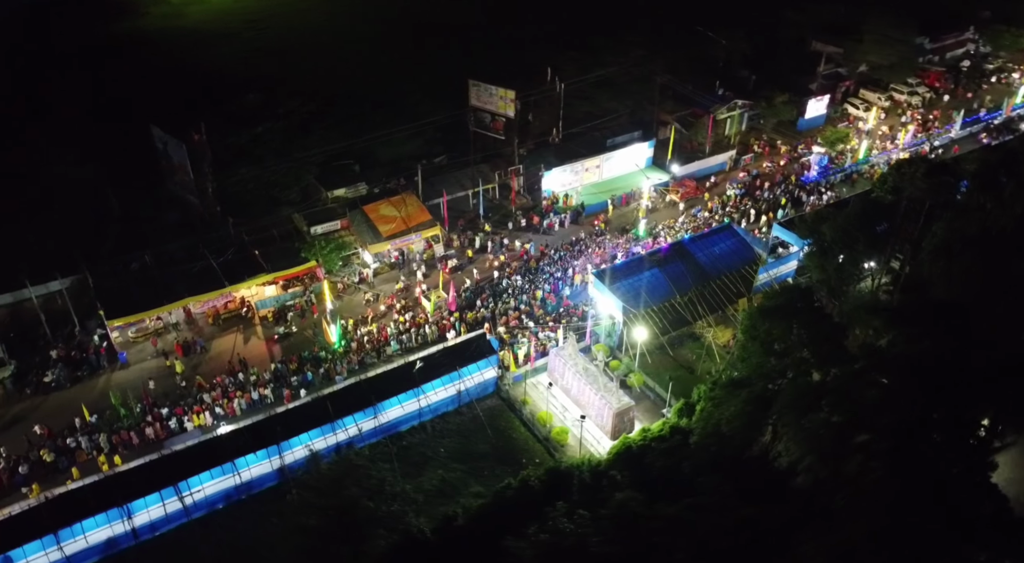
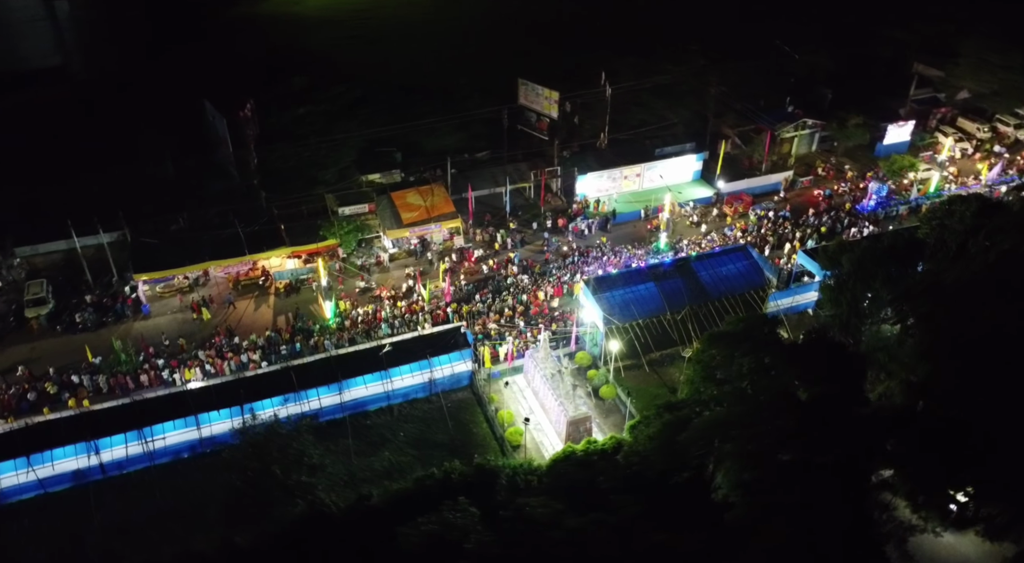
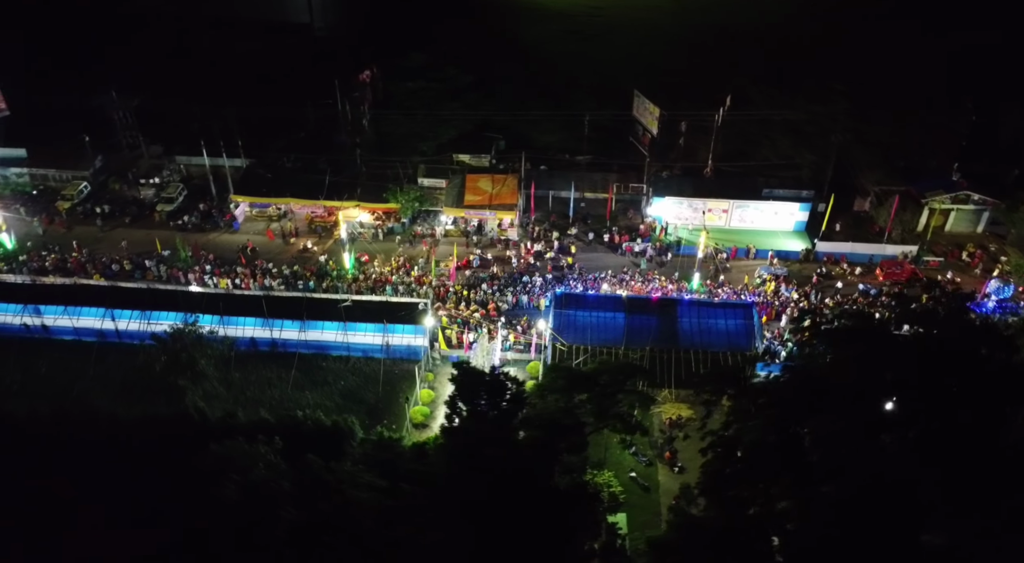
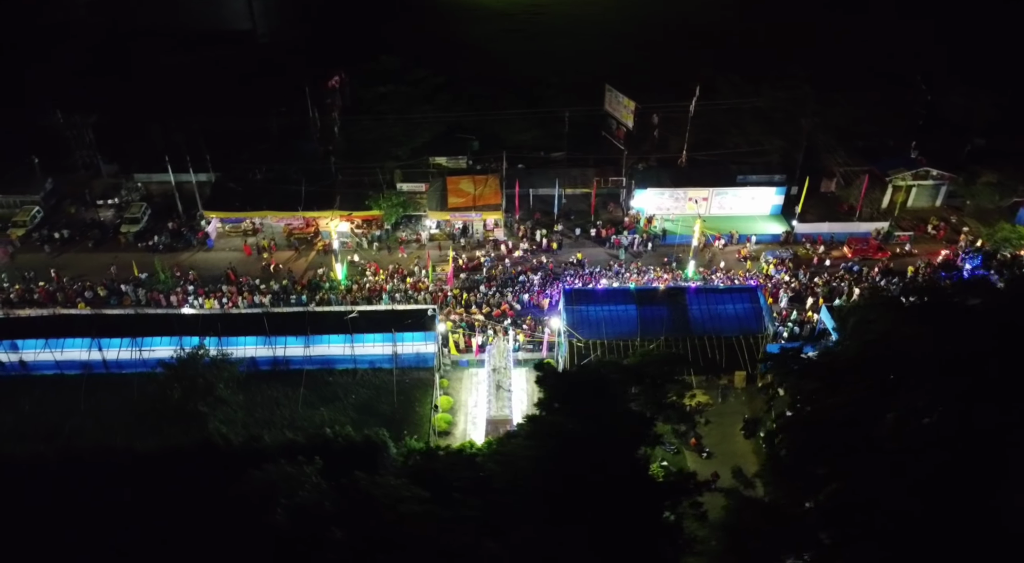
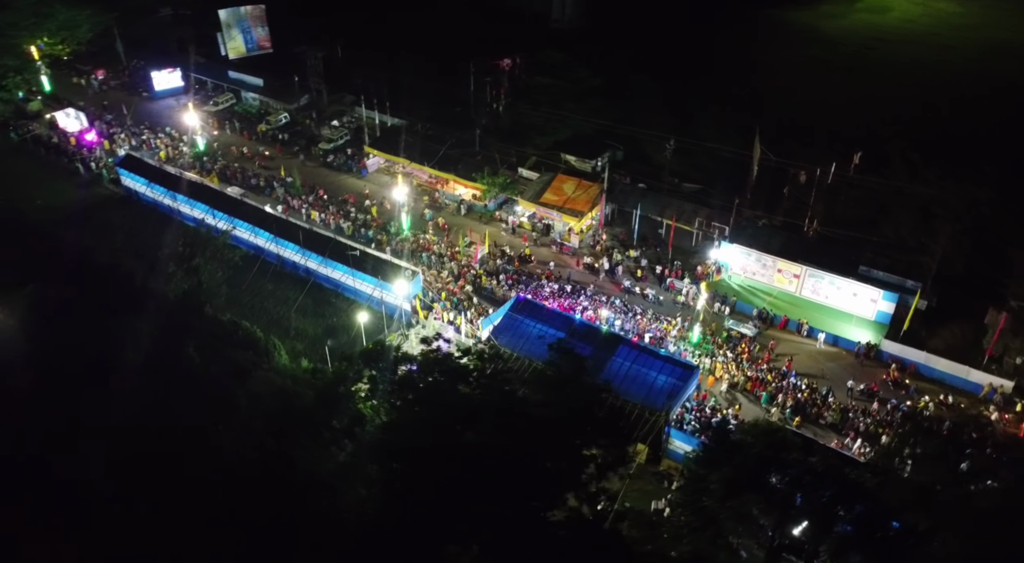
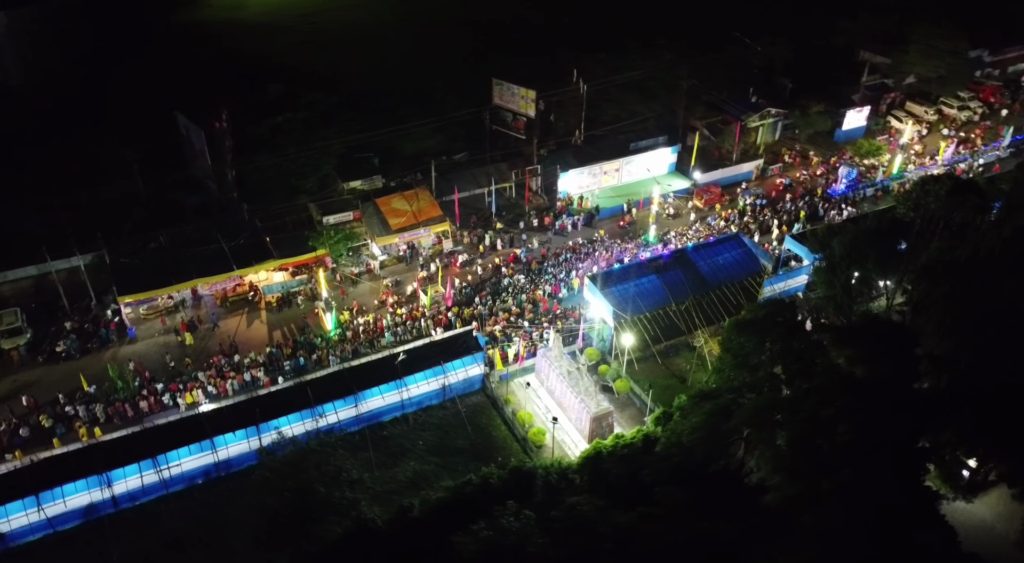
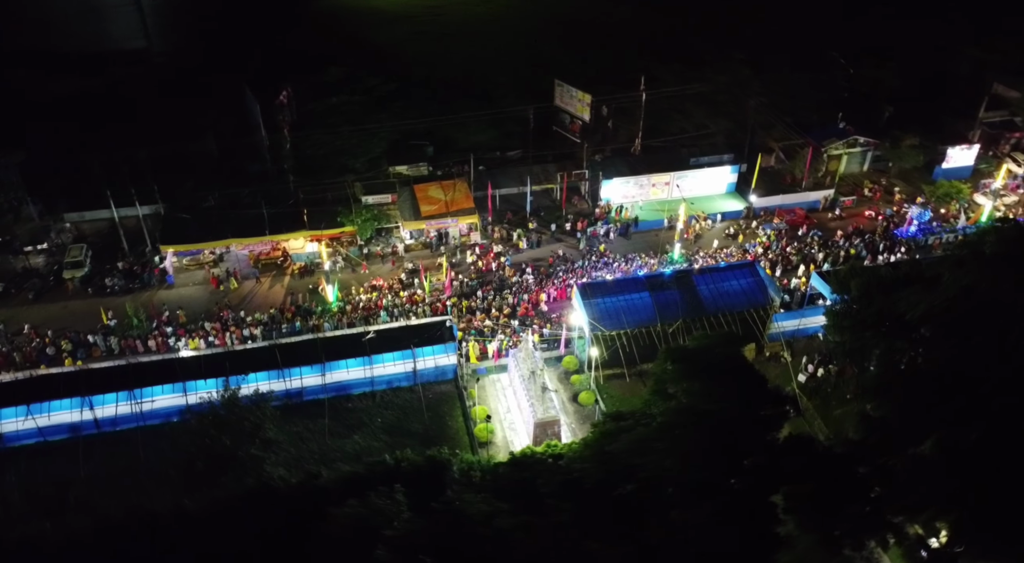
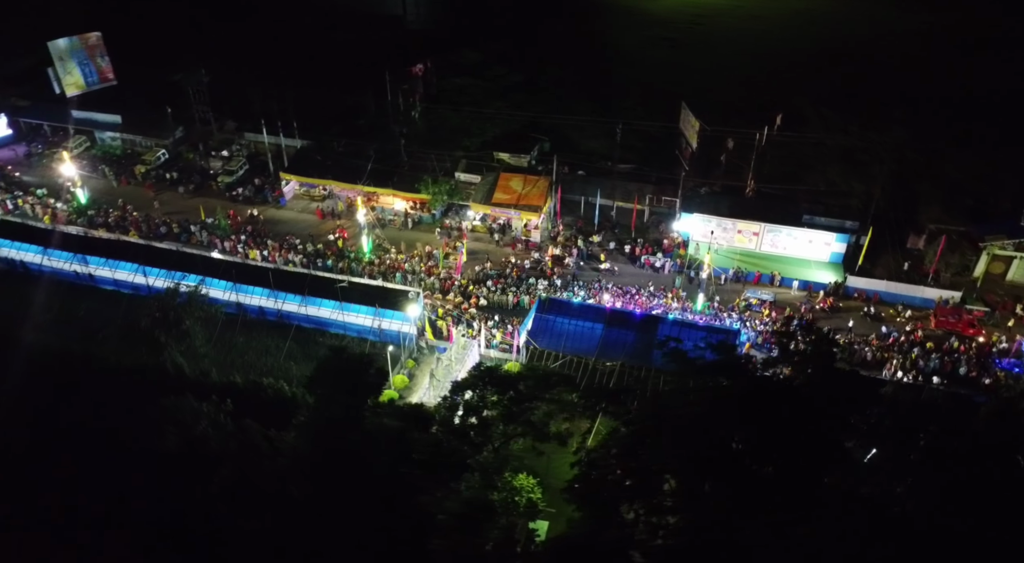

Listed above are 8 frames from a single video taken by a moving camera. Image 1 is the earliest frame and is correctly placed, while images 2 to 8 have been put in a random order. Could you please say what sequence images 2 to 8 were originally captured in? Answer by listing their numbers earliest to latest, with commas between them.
6, 2, 7, 4, 3, 8, 5
